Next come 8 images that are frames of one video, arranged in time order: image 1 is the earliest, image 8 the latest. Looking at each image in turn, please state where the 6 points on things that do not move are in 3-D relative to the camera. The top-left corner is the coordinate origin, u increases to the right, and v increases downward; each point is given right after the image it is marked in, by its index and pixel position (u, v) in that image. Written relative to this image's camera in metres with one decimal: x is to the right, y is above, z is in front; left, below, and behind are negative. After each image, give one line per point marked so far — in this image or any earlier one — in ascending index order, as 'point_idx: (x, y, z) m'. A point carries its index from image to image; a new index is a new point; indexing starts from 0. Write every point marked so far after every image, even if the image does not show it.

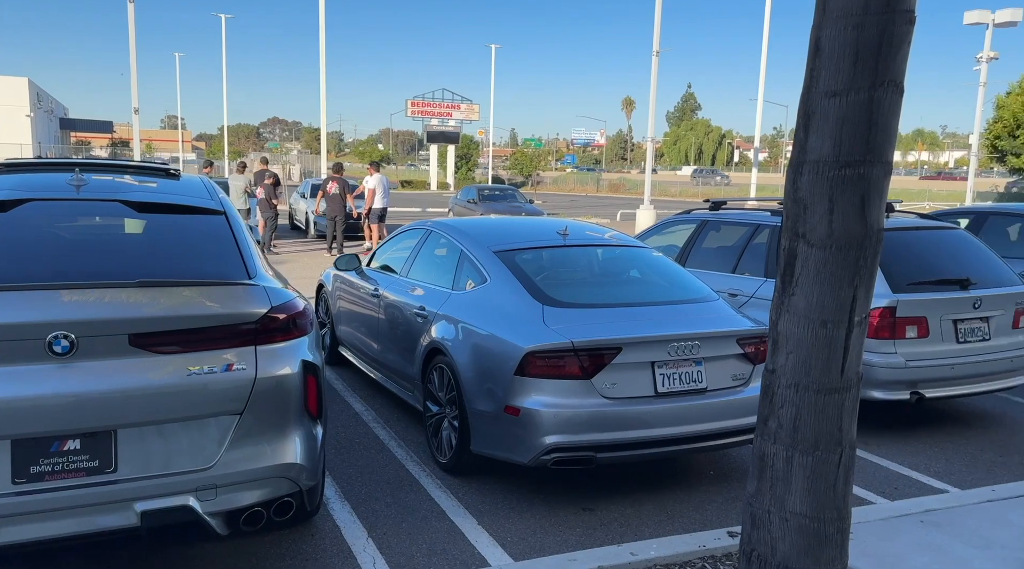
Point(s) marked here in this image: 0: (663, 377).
0: (+0.7, -0.4, +3.9) m
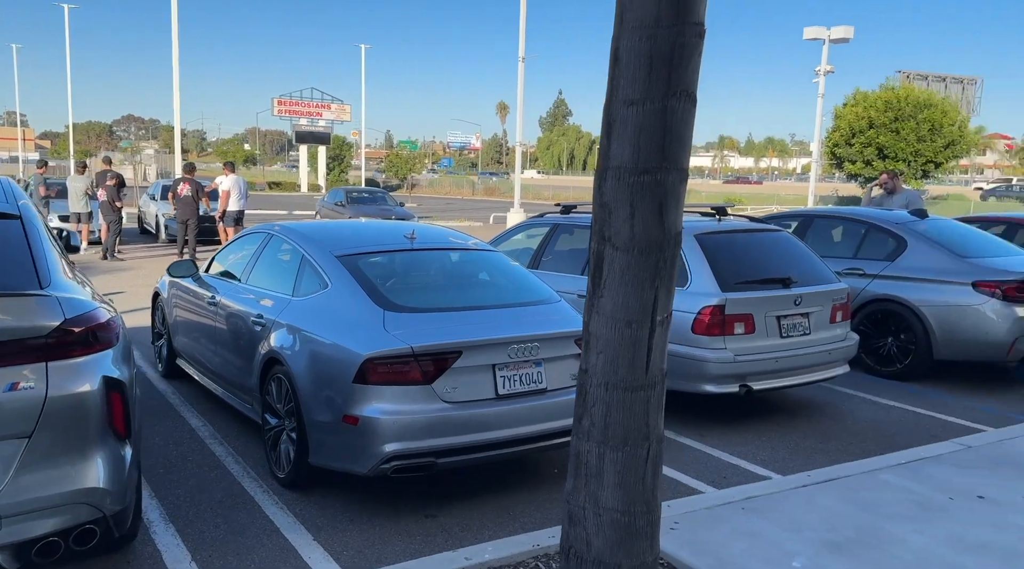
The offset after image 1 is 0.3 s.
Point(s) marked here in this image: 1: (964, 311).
0: (0.0, -0.5, +3.9) m
1: (+3.9, -0.2, +7.0) m
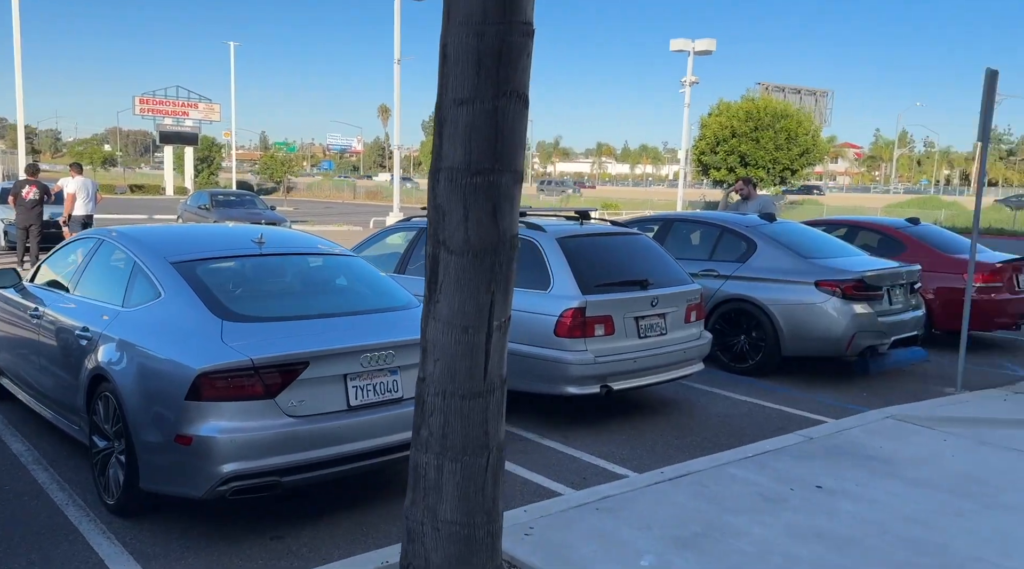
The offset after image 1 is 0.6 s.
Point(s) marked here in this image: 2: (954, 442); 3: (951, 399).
0: (-0.7, -0.5, +3.8) m
1: (+2.7, -0.2, +7.4) m
2: (+3.0, -1.1, +5.5) m
3: (+3.7, -1.0, +6.9) m
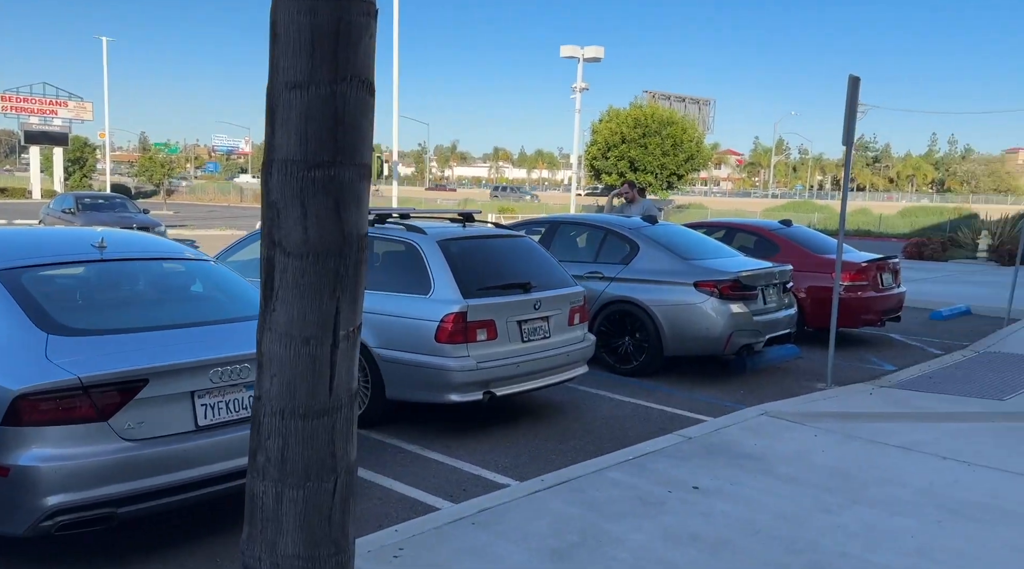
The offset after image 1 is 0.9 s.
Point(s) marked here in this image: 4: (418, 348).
0: (-1.3, -0.5, +3.4) m
1: (+1.6, -0.2, +7.5) m
2: (+2.2, -1.1, +5.6) m
3: (+2.7, -1.0, +7.1) m
4: (-0.6, -0.4, +5.3) m
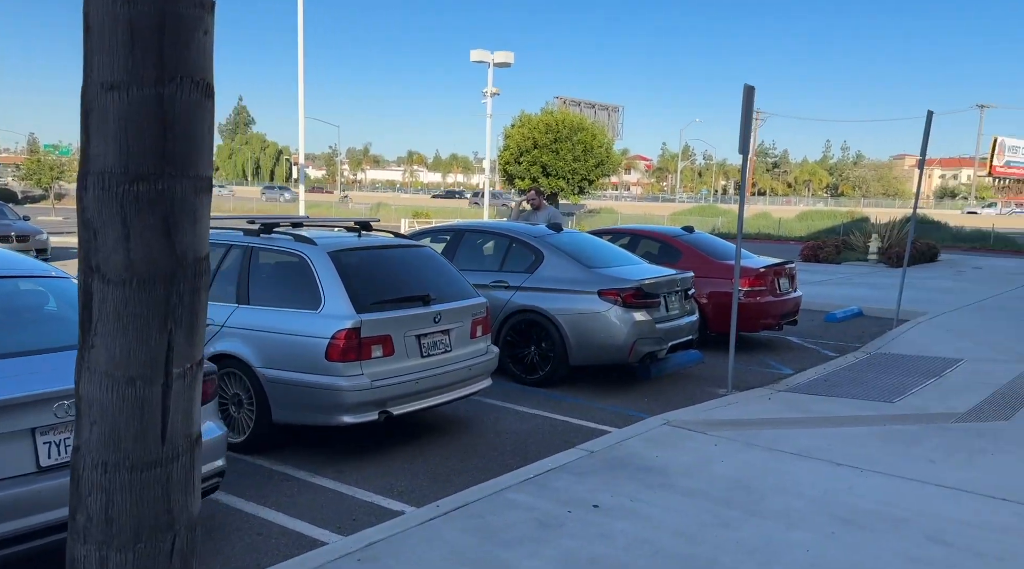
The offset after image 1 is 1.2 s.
0: (-1.8, -0.6, +3.1) m
1: (+0.7, -0.3, +7.4) m
2: (+1.5, -1.1, +5.6) m
3: (+1.9, -1.0, +7.1) m
4: (-1.3, -0.5, +5.0) m
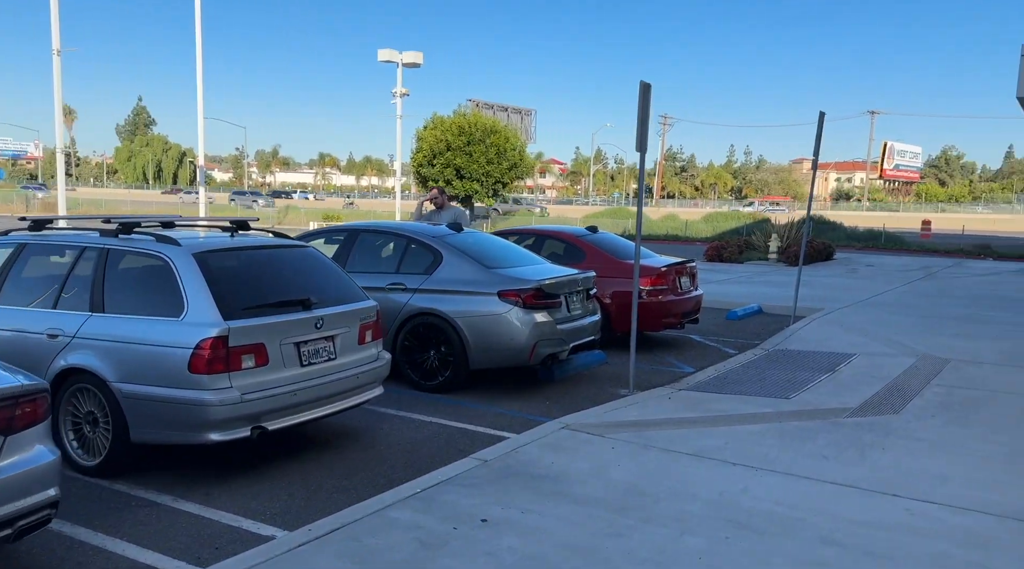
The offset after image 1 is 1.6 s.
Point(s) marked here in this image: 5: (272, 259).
0: (-2.2, -0.6, +2.6) m
1: (-0.2, -0.3, +7.1) m
2: (+0.8, -1.1, +5.5) m
3: (+1.0, -1.0, +7.0) m
4: (-1.9, -0.5, +4.5) m
5: (-1.6, +0.2, +5.4) m
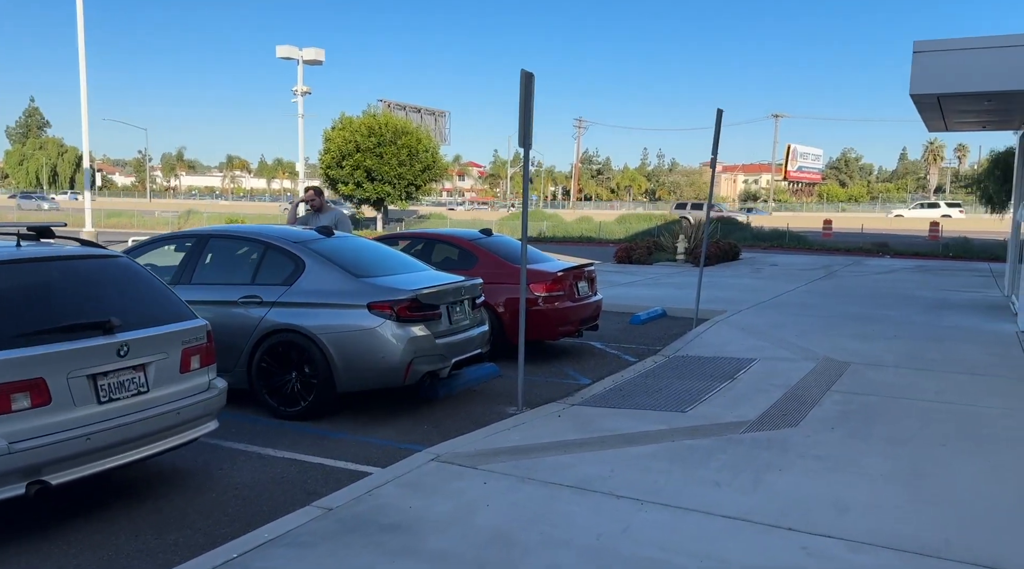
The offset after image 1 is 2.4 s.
0: (-2.8, -0.7, +1.7) m
1: (-1.2, -0.4, +6.4) m
2: (-0.1, -1.2, +4.8) m
3: (0.0, -1.1, +6.3) m
4: (-2.7, -0.6, +3.6) m
5: (-2.5, +0.1, +4.5) m
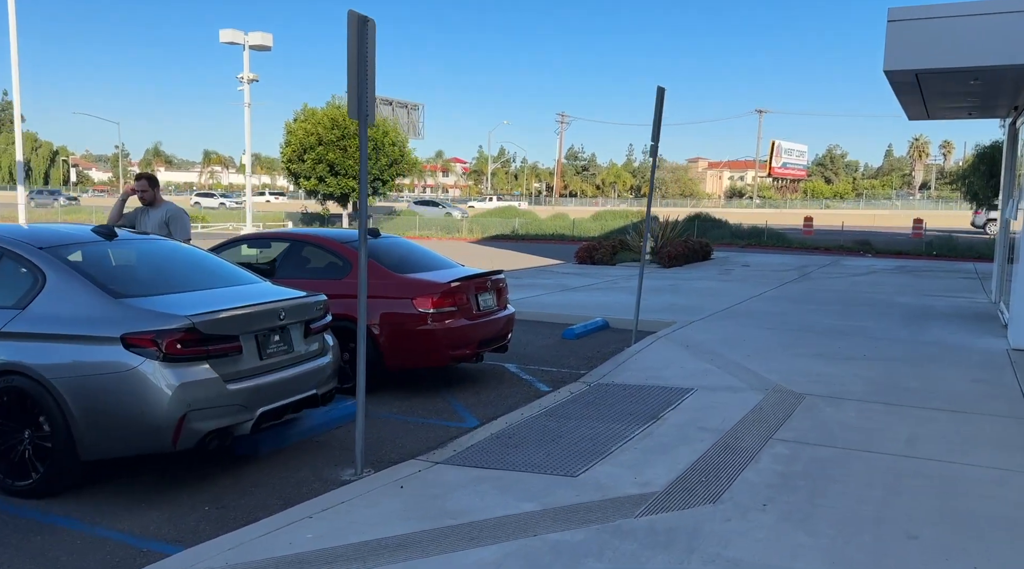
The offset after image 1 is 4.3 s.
0: (-3.8, -0.9, -0.2) m
1: (-2.3, -0.5, +4.6) m
2: (-1.1, -1.3, +3.0) m
3: (-1.1, -1.2, +4.6) m
4: (-3.7, -0.8, +1.8) m
5: (-3.5, -0.1, +2.7) m
